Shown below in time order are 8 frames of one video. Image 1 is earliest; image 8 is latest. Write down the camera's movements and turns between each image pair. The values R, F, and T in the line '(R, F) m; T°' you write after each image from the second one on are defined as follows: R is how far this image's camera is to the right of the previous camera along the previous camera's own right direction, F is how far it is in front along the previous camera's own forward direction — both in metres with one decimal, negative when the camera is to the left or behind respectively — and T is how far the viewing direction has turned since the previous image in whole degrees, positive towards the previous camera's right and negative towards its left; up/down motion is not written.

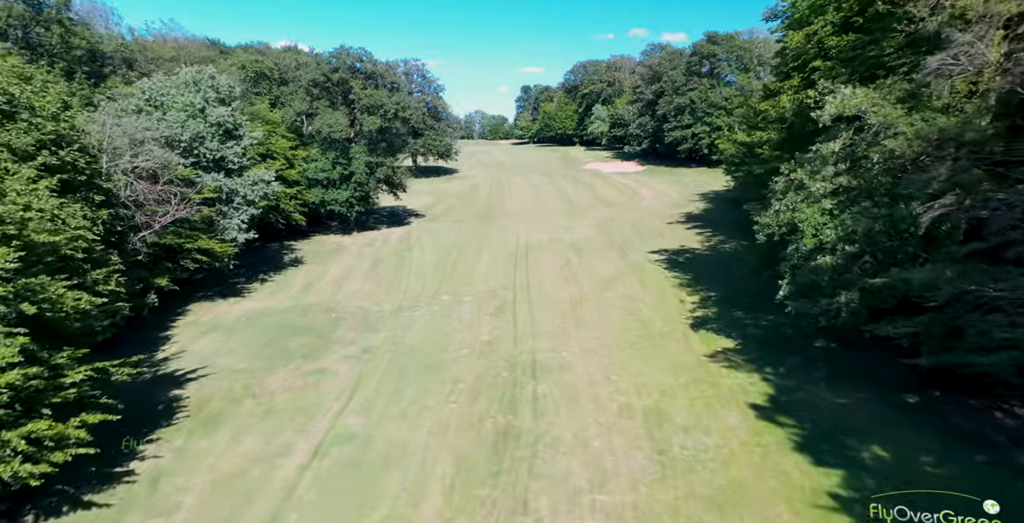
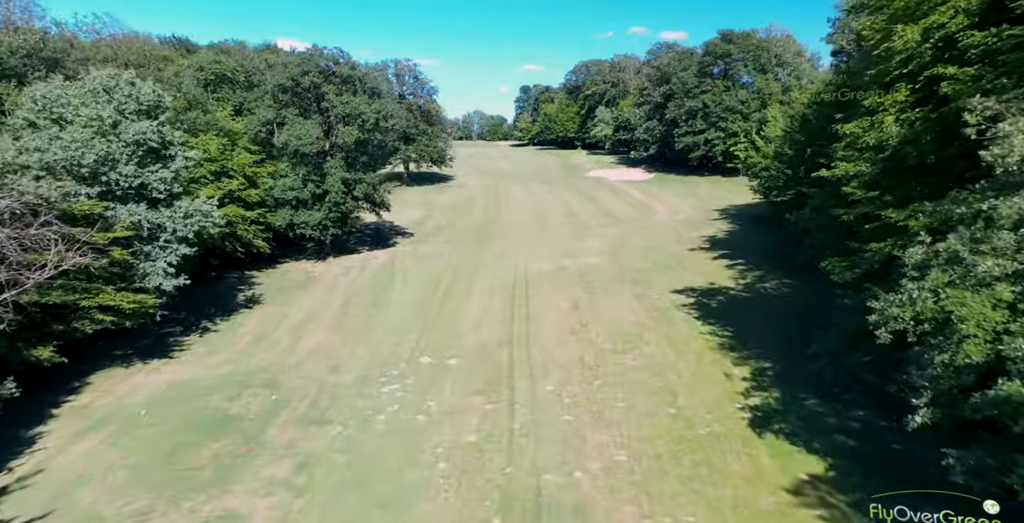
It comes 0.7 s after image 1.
(+0.1, +4.1) m; 0°
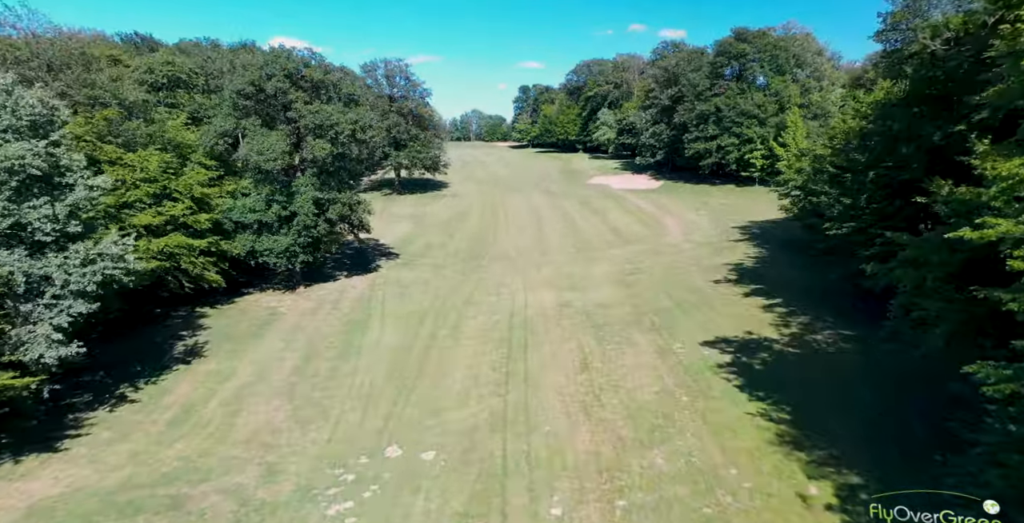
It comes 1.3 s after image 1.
(+0.1, +3.8) m; 0°
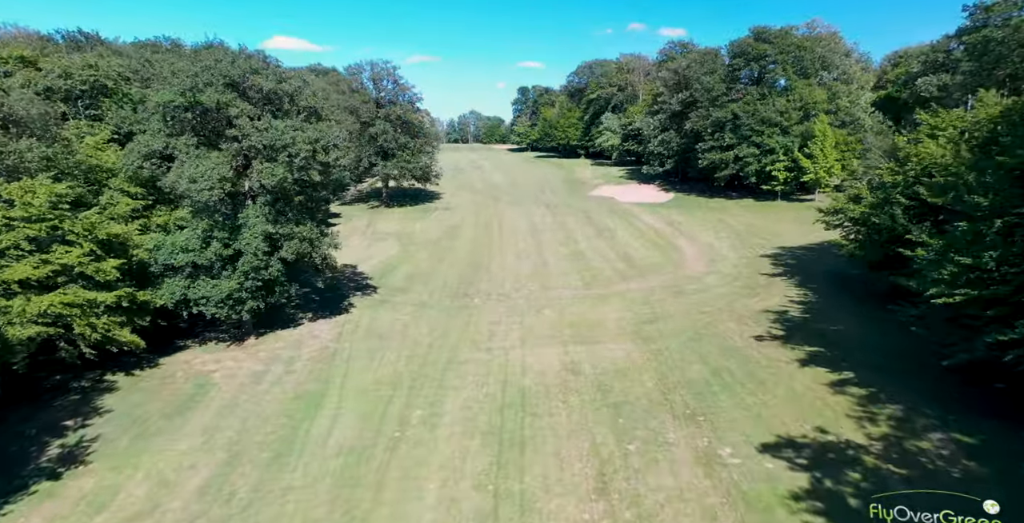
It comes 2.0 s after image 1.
(+0.2, +4.6) m; 0°
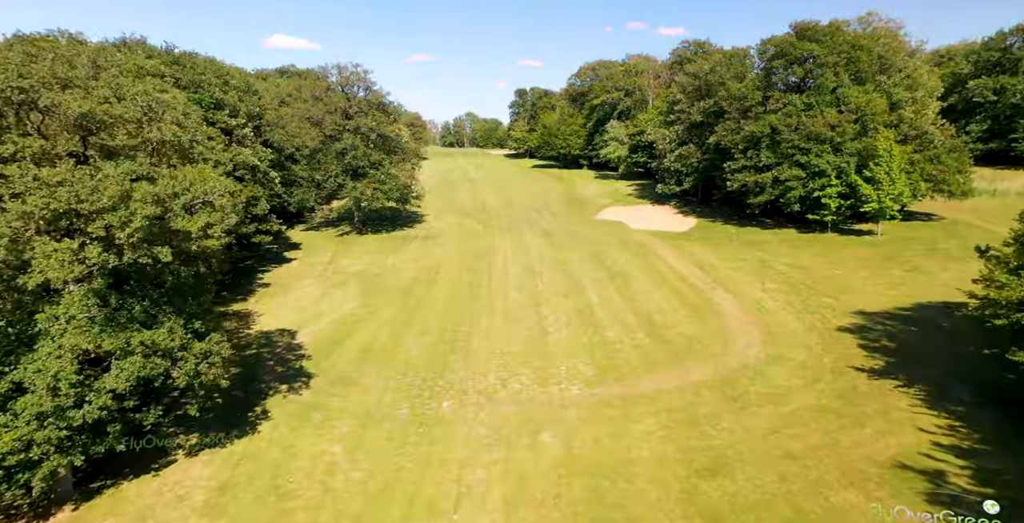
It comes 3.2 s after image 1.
(+0.5, +8.4) m; 0°
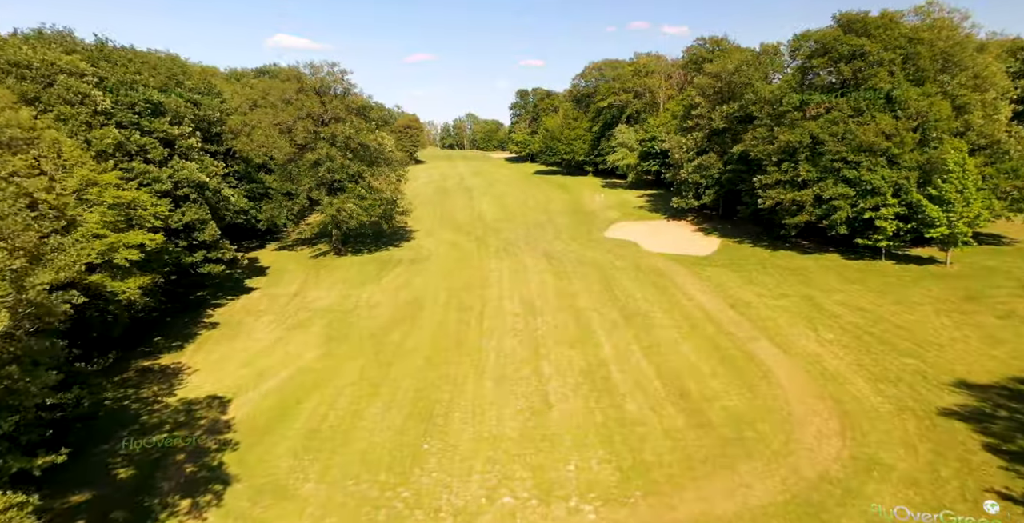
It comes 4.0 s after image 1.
(+0.3, +5.9) m; 0°
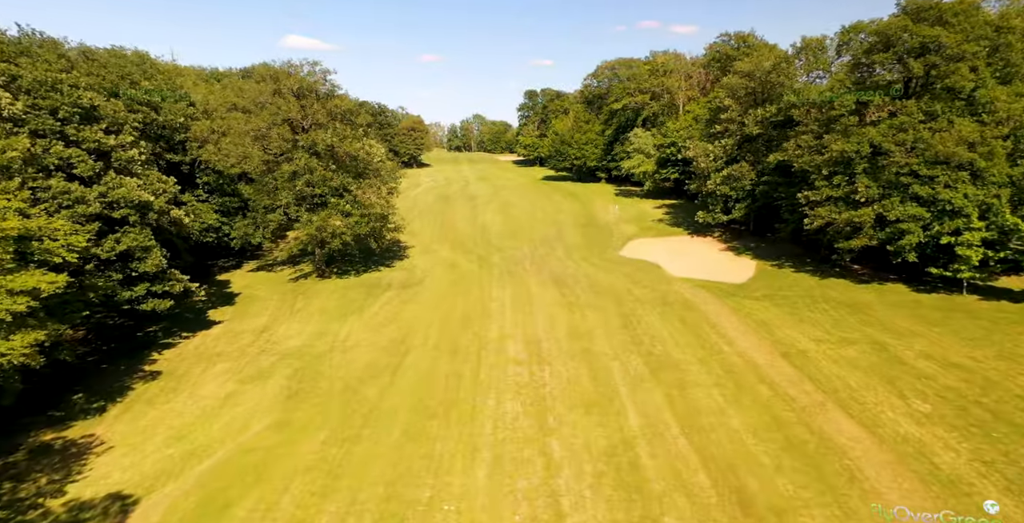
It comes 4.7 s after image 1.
(+0.3, +5.4) m; -1°
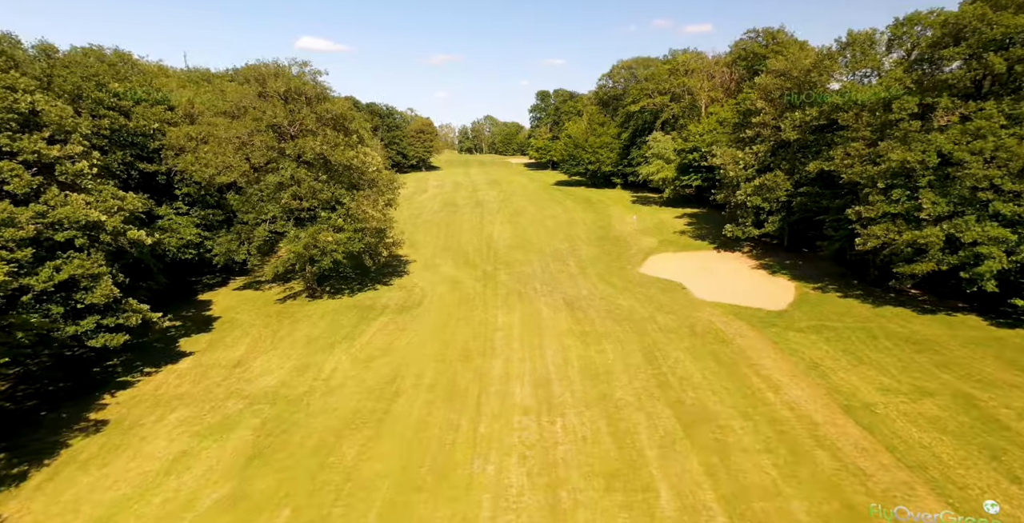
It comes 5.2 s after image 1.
(+0.2, +3.9) m; -1°
